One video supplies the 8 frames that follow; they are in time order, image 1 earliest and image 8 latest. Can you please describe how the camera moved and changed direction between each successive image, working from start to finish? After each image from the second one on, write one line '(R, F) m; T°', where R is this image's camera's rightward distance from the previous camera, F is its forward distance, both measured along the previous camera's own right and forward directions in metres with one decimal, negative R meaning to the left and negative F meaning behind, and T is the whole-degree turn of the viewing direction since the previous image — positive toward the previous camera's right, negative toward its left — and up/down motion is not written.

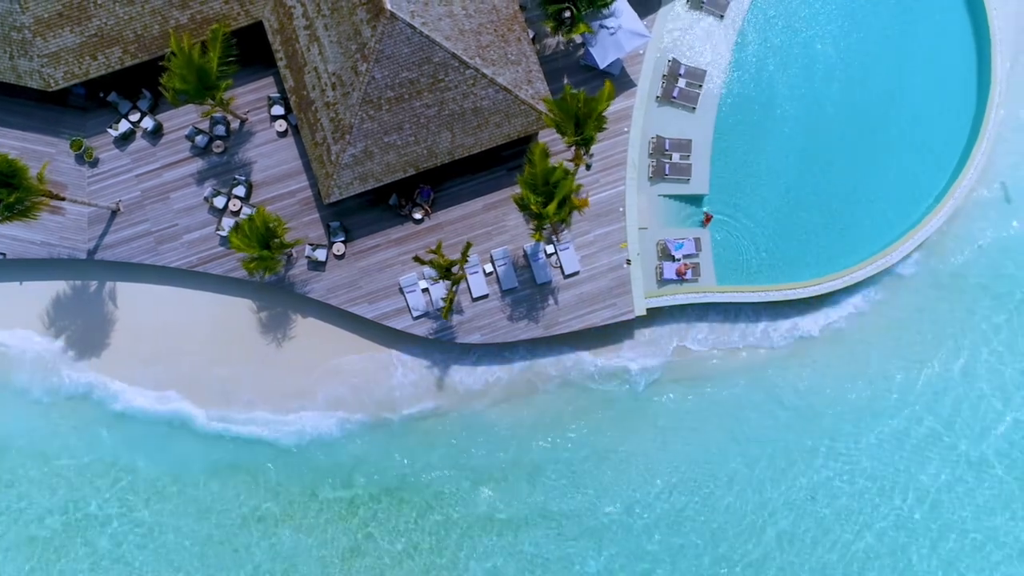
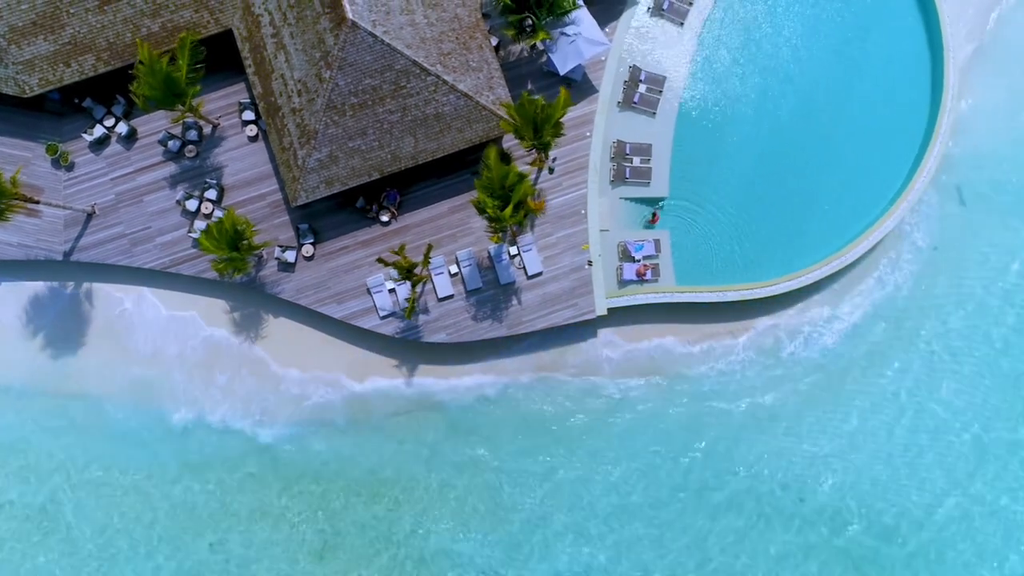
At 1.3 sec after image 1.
(+0.6, -0.4) m; 0°
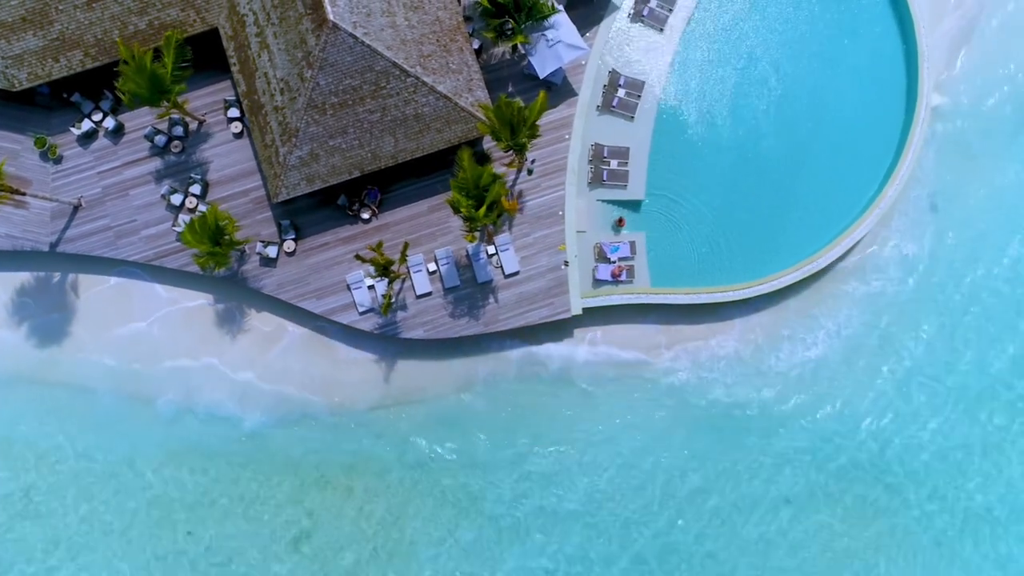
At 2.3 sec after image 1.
(+0.4, -0.3) m; 0°
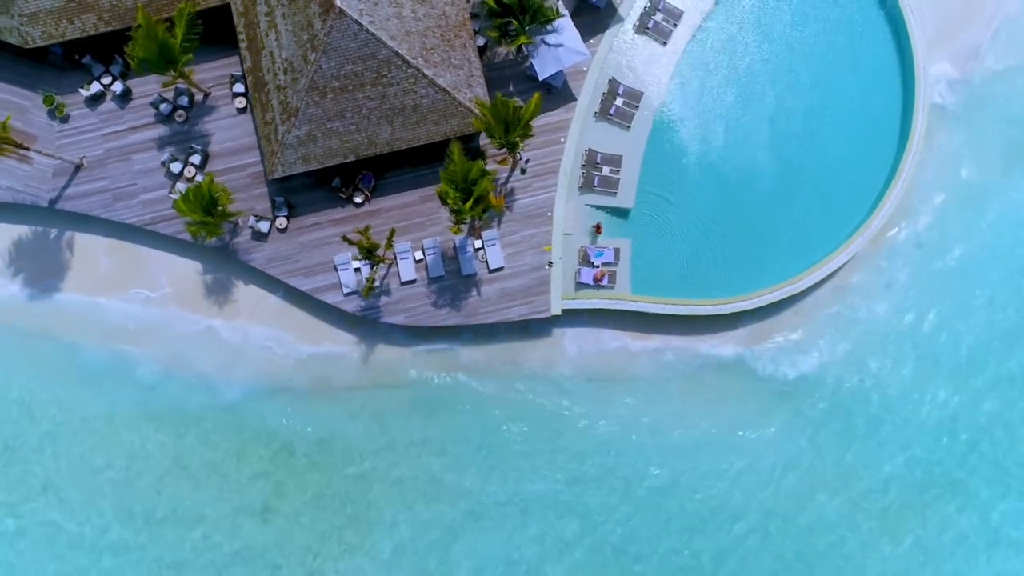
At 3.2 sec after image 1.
(+0.4, -0.3) m; -1°
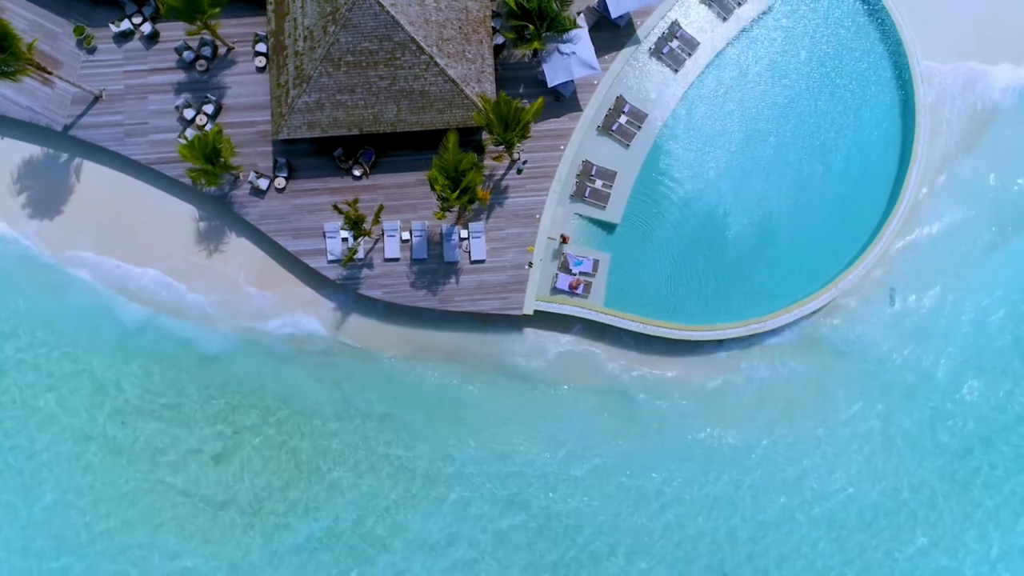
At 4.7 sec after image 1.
(+0.7, -0.4) m; -1°
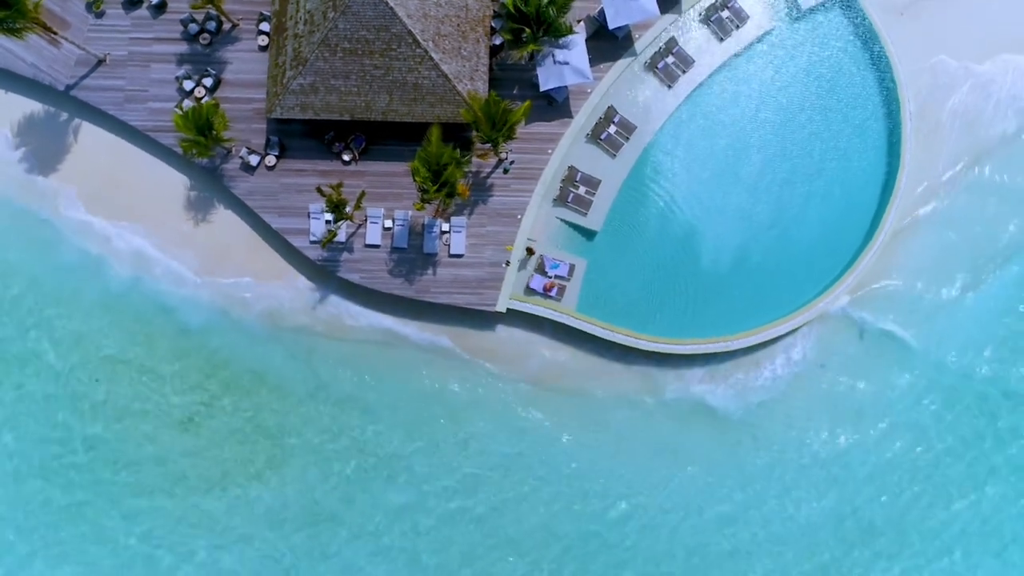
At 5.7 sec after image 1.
(+0.6, -0.2) m; -1°
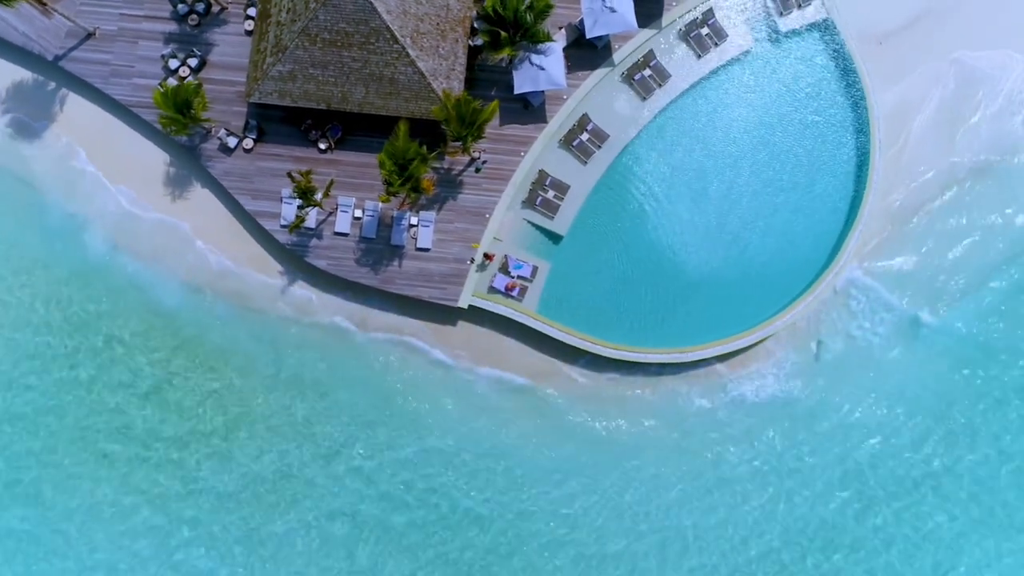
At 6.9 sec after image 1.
(+0.8, -0.3) m; 0°
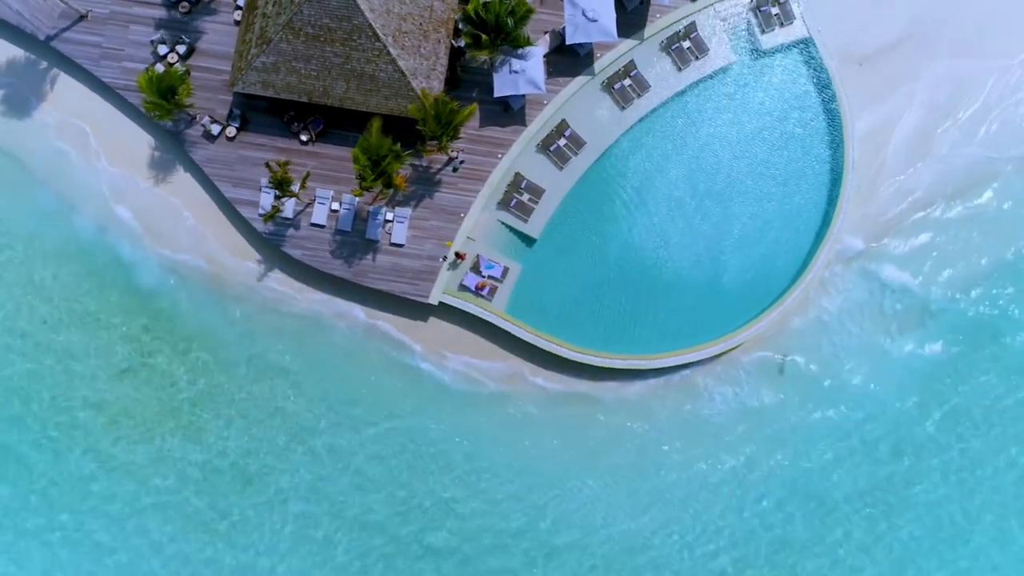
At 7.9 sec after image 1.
(+0.7, -0.2) m; 0°
